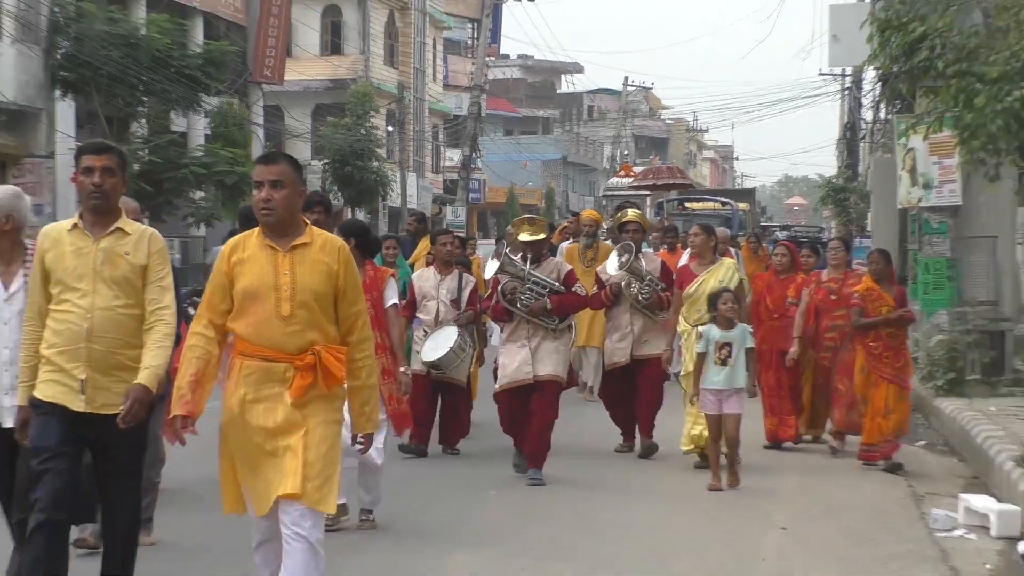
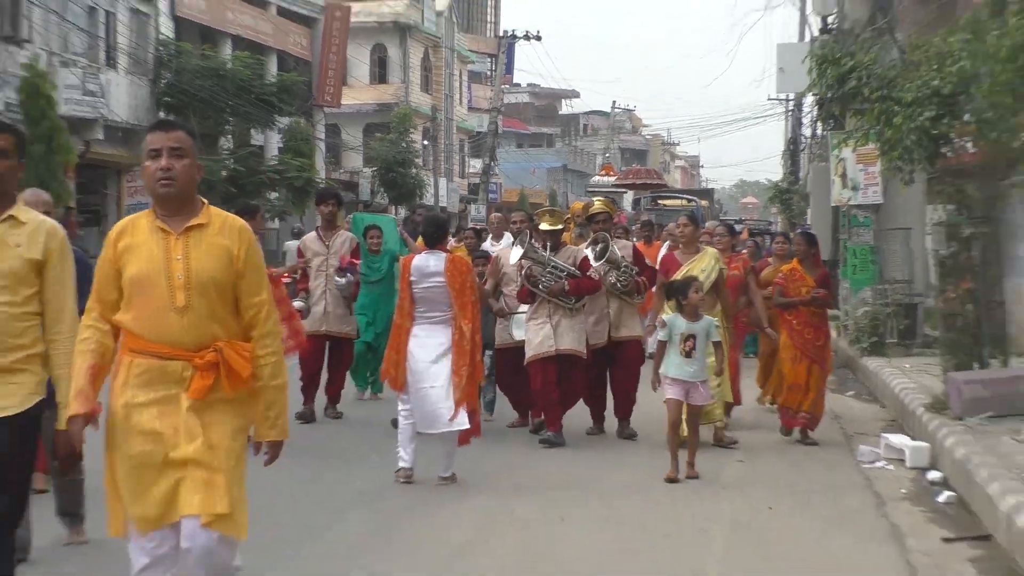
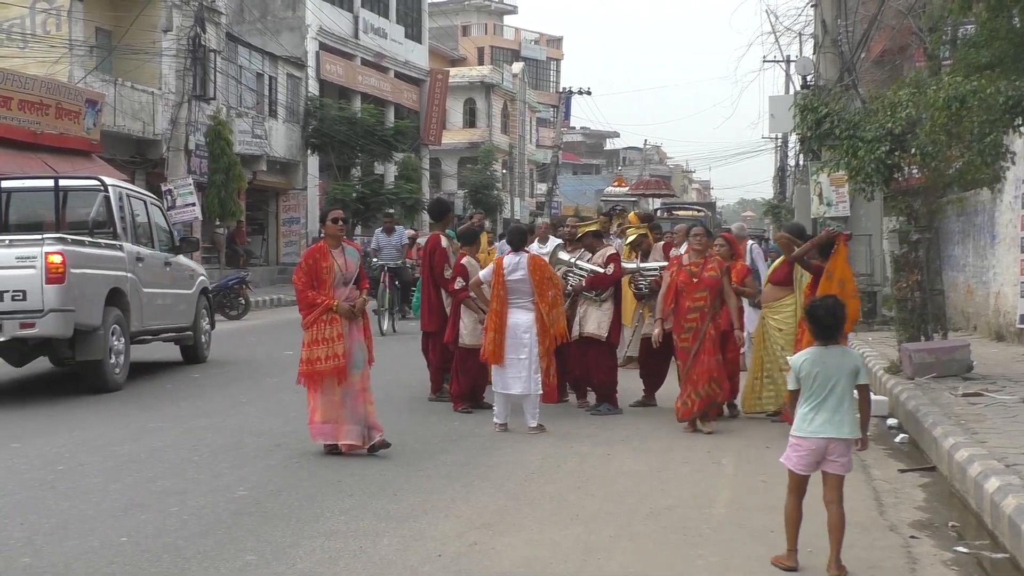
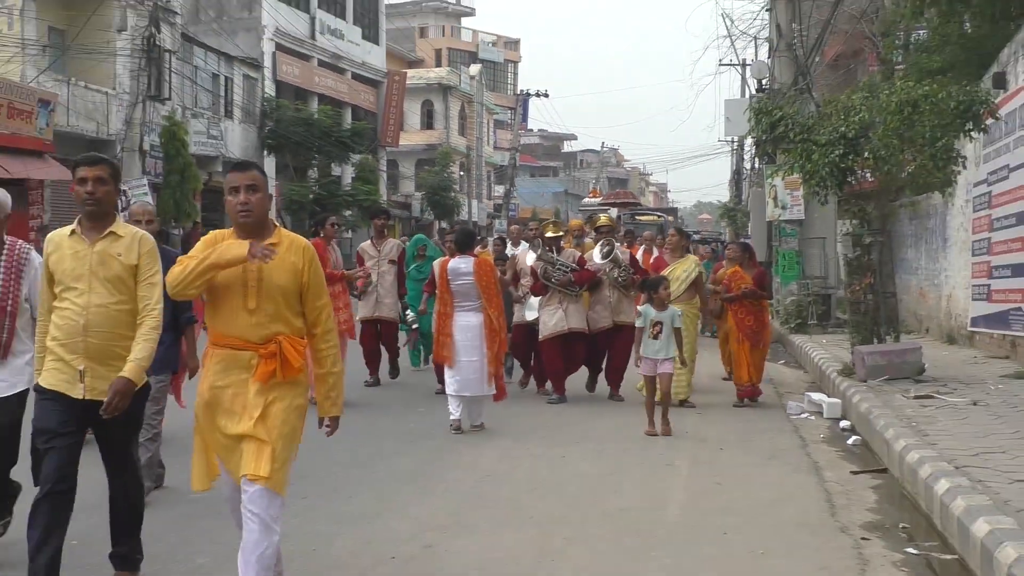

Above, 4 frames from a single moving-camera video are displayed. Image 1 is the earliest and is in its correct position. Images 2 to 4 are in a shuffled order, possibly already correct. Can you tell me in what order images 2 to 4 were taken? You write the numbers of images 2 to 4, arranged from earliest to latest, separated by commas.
2, 4, 3
